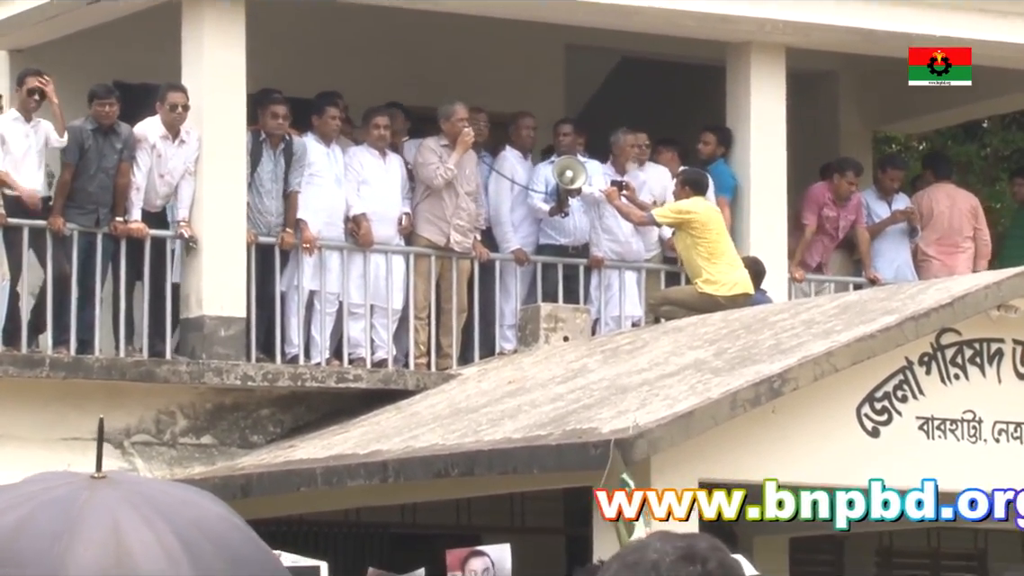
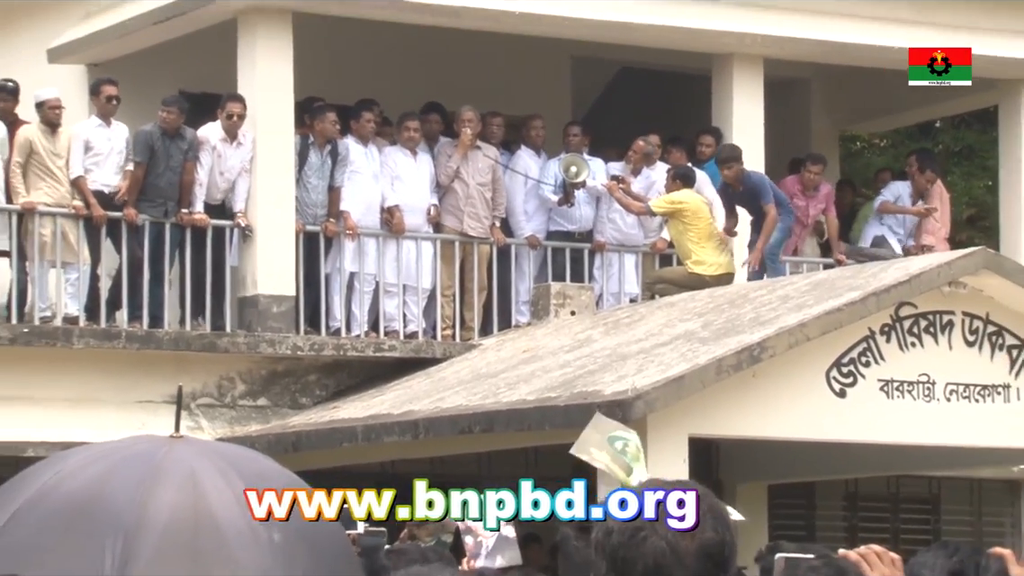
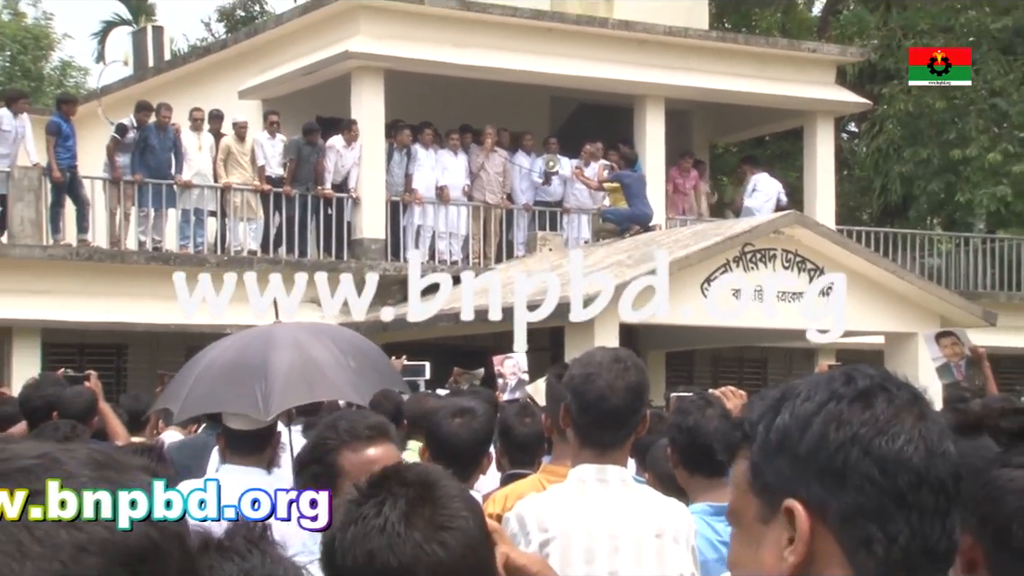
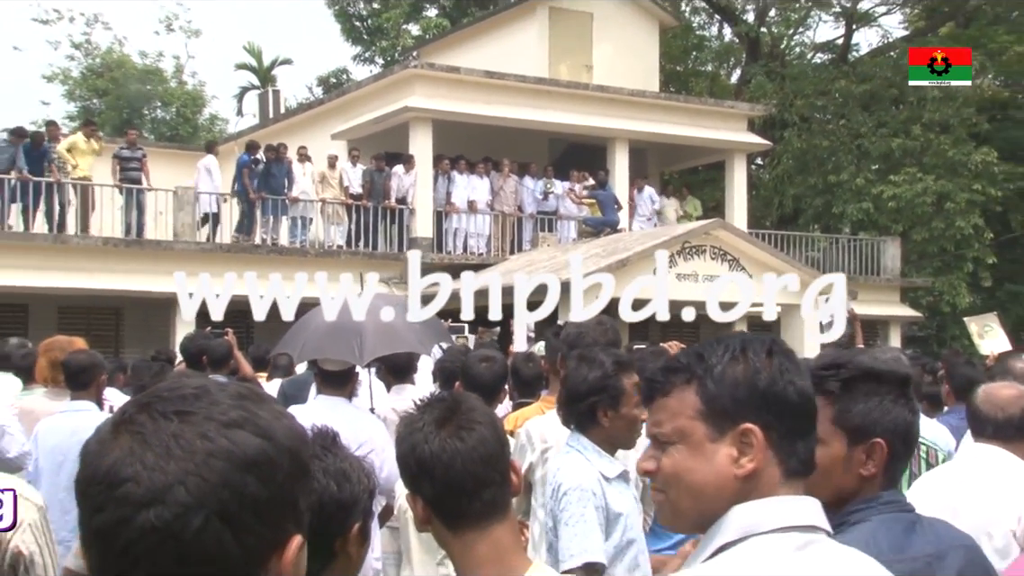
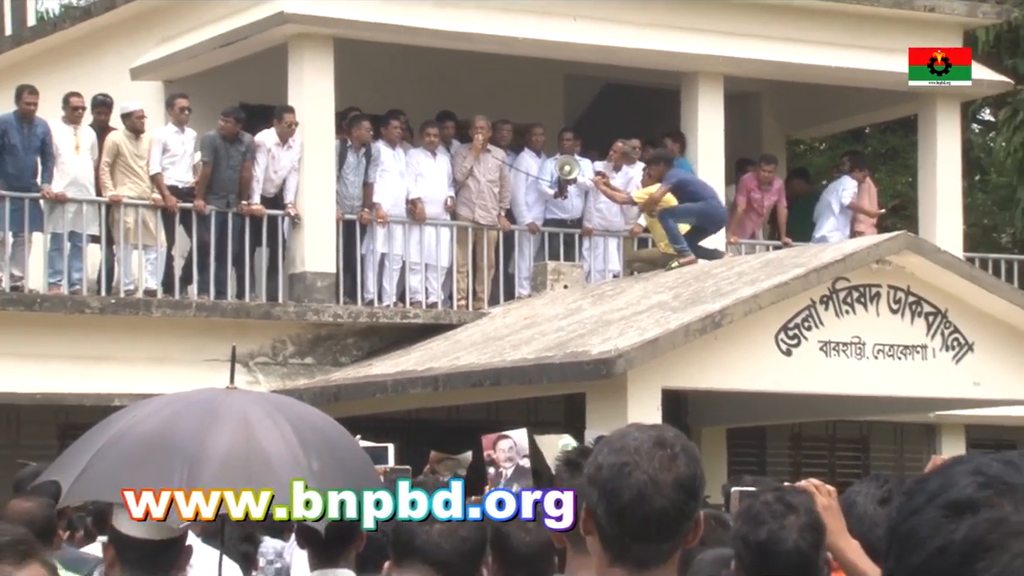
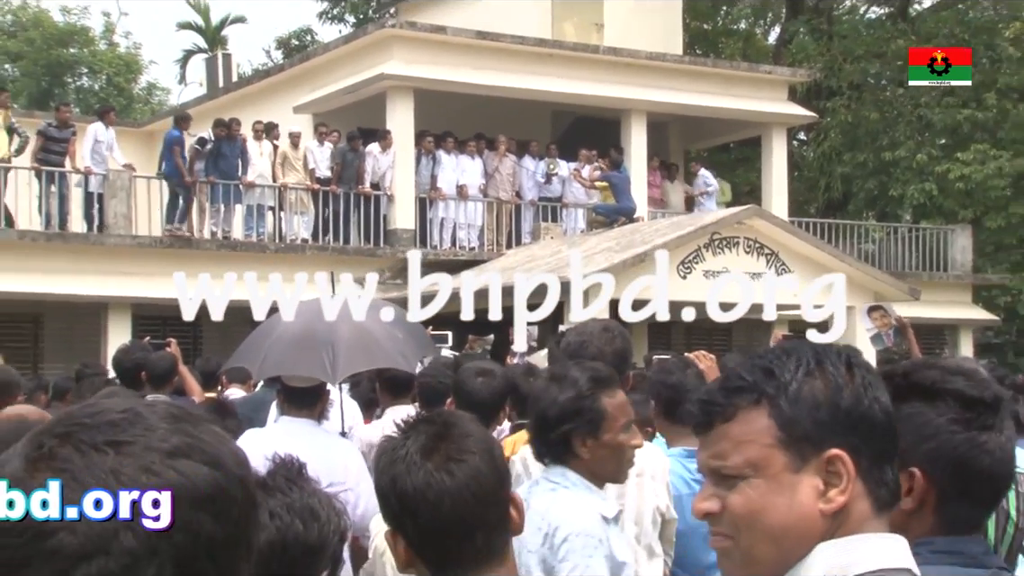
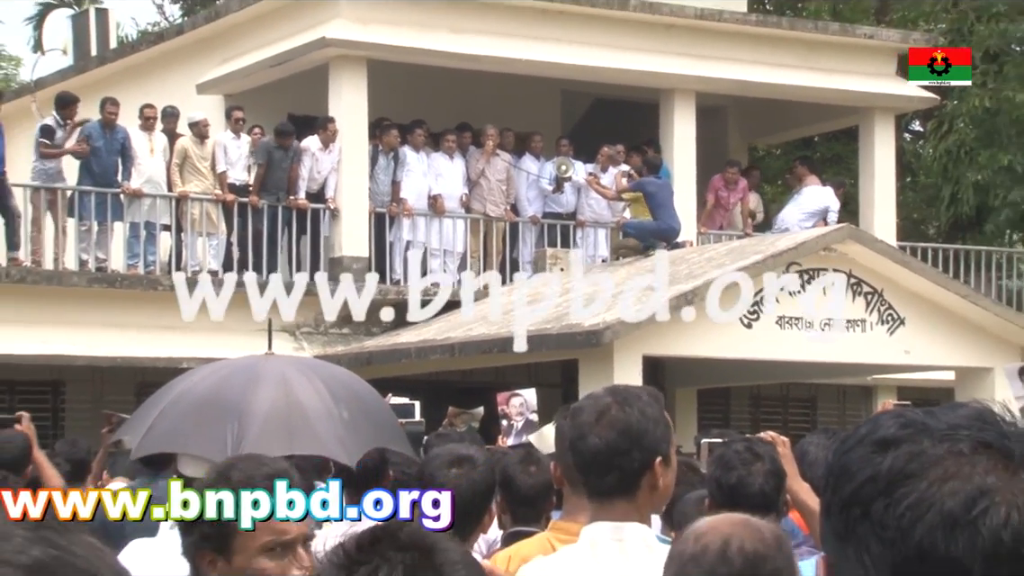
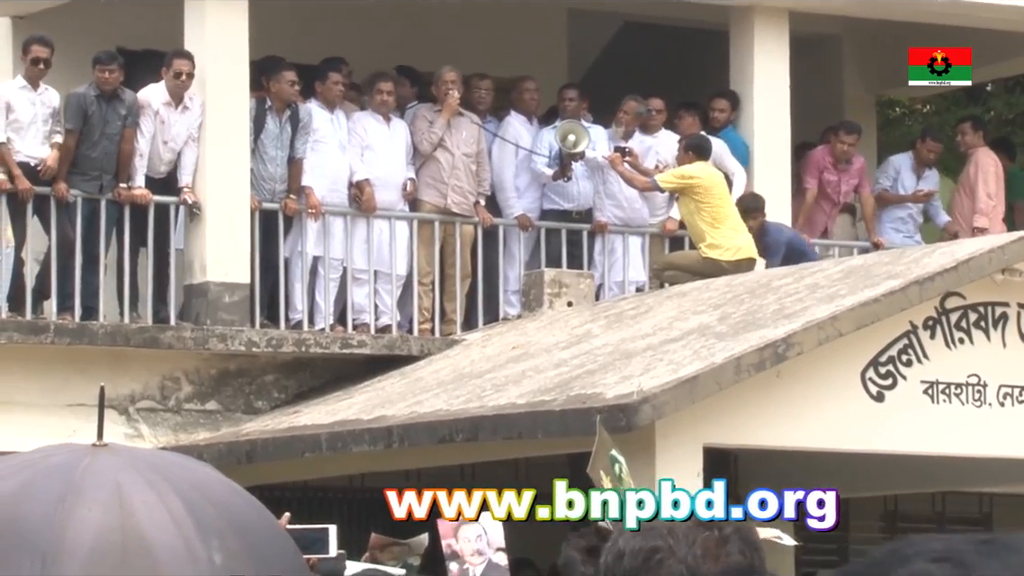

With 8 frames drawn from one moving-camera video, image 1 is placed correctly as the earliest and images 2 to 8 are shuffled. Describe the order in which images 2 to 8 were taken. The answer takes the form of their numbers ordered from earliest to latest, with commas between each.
8, 2, 5, 7, 3, 6, 4
